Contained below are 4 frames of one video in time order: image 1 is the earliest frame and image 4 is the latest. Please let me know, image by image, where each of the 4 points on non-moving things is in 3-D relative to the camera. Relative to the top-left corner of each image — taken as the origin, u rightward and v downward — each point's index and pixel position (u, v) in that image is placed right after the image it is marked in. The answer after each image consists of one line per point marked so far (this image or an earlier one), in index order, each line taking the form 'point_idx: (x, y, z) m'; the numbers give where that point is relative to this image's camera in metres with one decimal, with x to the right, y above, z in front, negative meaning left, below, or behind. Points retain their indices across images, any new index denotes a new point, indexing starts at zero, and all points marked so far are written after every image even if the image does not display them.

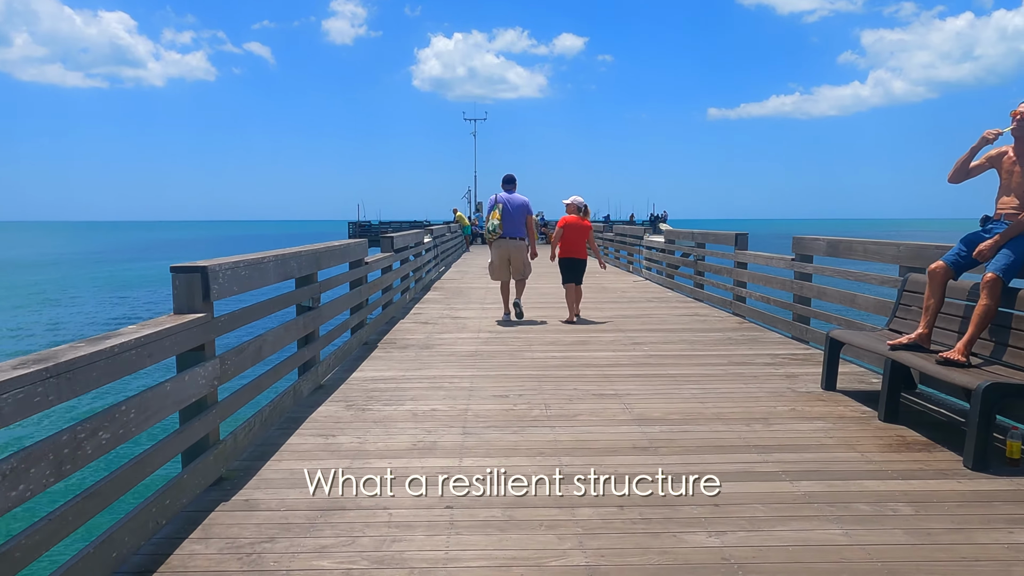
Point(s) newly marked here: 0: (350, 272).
0: (-1.5, +0.2, +7.2) m
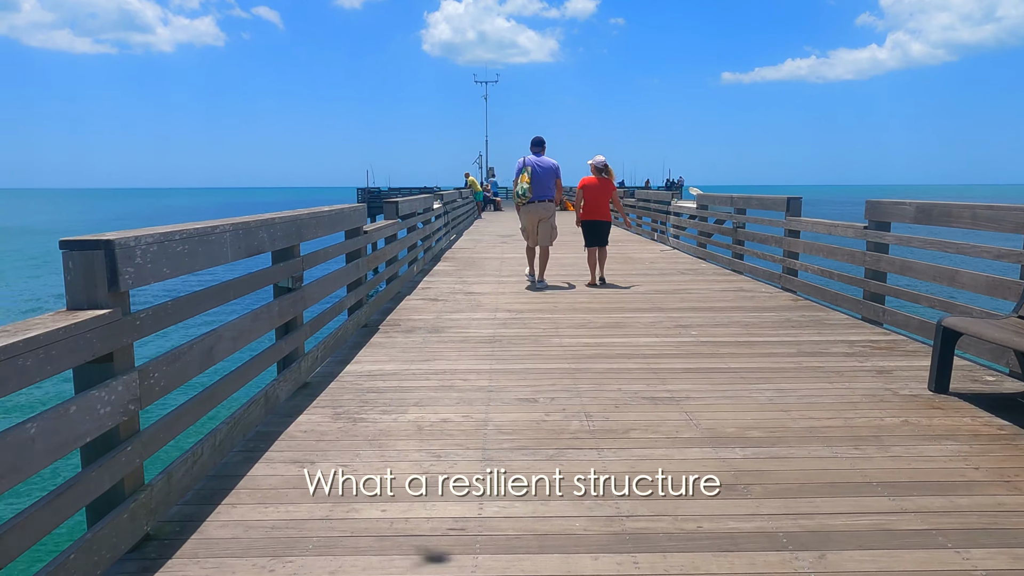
0: (-1.3, +0.4, +6.1) m
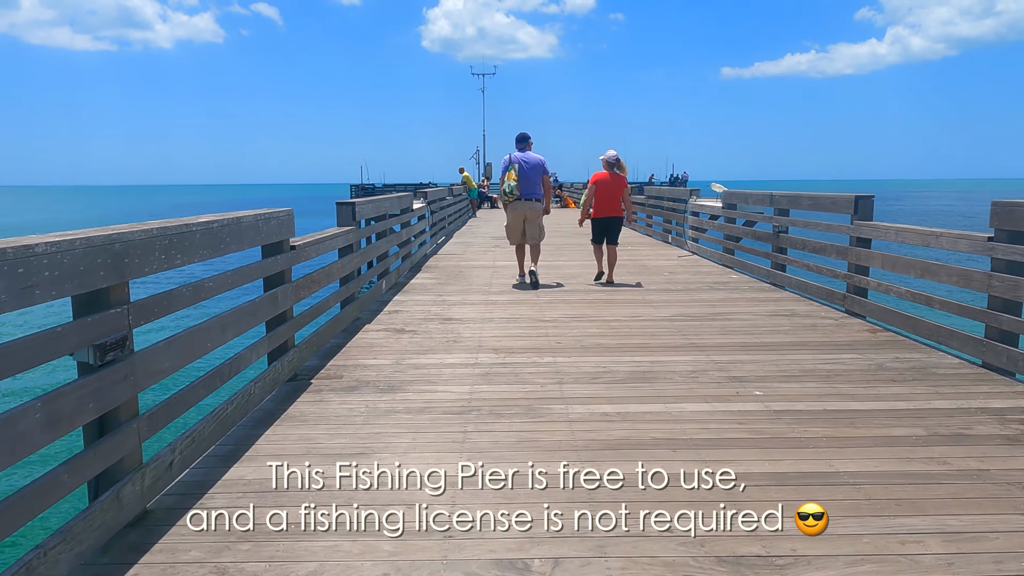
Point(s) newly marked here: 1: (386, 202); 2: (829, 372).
0: (-1.4, +0.1, +4.3) m
1: (-1.4, +1.0, +8.6) m
2: (+2.0, -0.5, +4.8) m
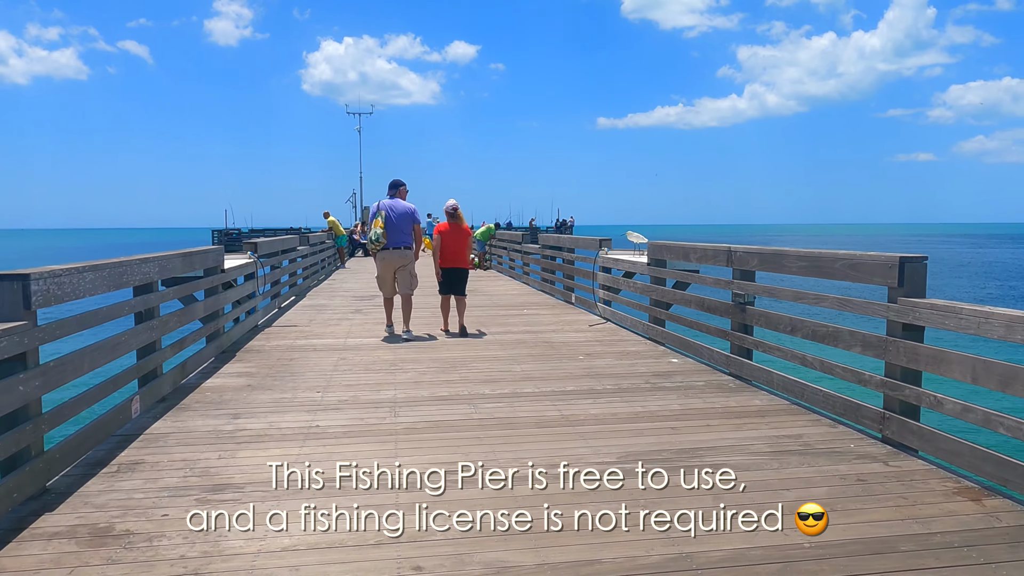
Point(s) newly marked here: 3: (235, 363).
0: (-1.9, -0.4, +1.1) m
1: (-2.5, +0.2, +5.4) m
2: (+1.4, -1.1, +2.1) m
3: (-2.5, -0.7, +7.0) m
